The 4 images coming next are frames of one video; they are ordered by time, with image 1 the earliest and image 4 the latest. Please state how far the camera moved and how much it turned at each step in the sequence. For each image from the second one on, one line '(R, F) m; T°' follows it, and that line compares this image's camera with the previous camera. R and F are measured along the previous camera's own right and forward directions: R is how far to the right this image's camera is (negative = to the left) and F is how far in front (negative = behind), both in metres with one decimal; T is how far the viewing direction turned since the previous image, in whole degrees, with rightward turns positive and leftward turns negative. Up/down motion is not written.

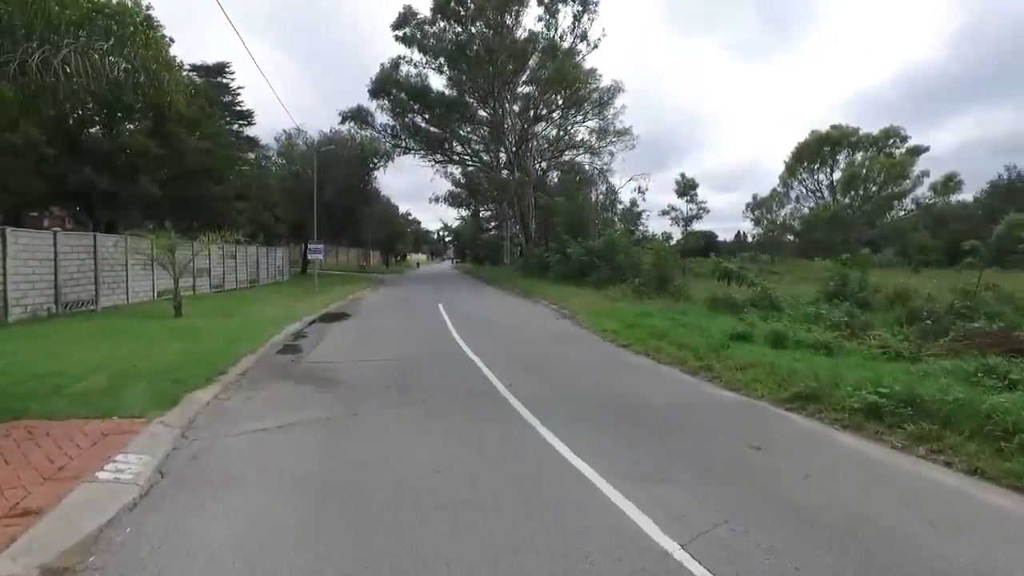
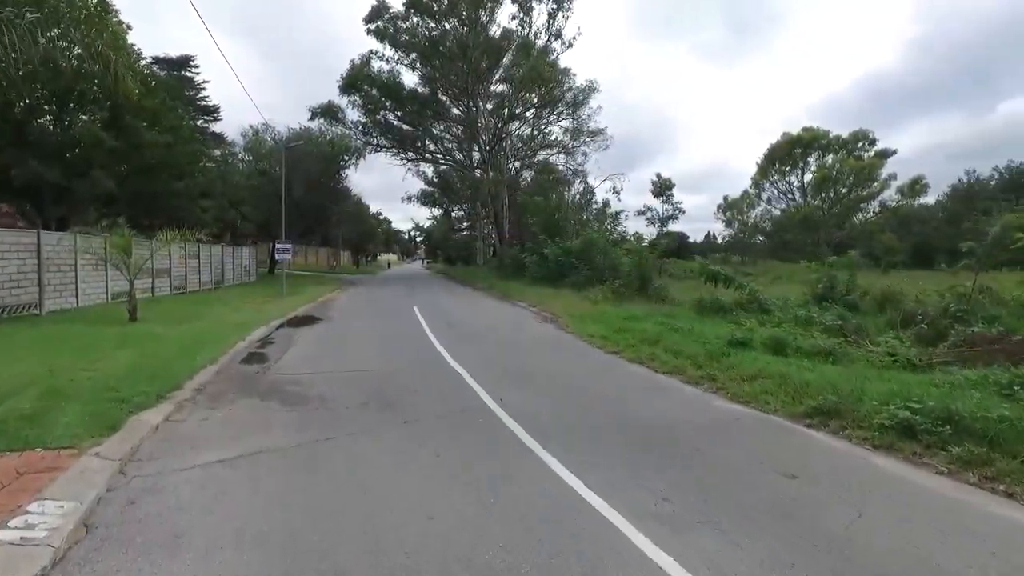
(-0.3, +0.9) m; +2°
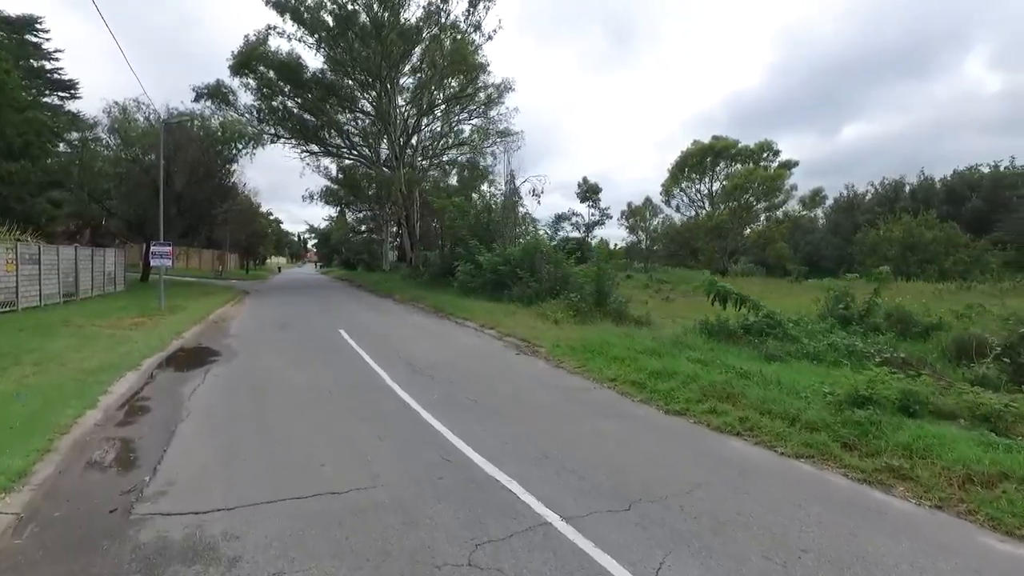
(-1.6, +4.5) m; +9°
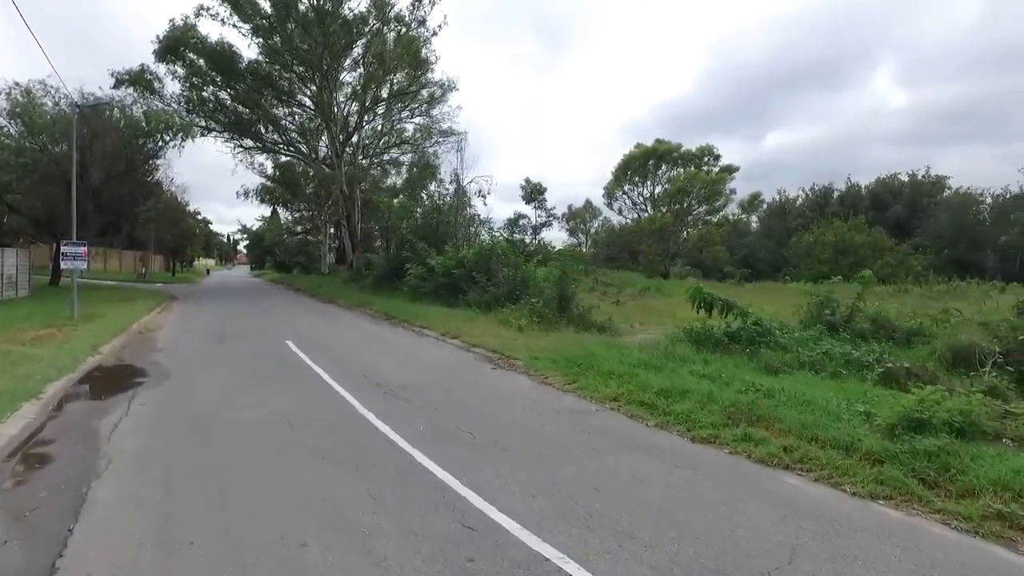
(-0.7, +1.5) m; +5°
